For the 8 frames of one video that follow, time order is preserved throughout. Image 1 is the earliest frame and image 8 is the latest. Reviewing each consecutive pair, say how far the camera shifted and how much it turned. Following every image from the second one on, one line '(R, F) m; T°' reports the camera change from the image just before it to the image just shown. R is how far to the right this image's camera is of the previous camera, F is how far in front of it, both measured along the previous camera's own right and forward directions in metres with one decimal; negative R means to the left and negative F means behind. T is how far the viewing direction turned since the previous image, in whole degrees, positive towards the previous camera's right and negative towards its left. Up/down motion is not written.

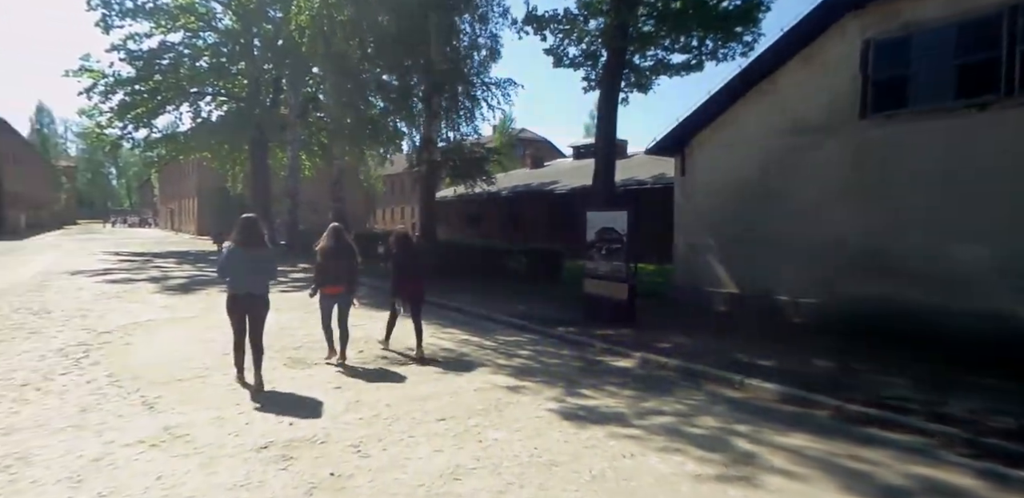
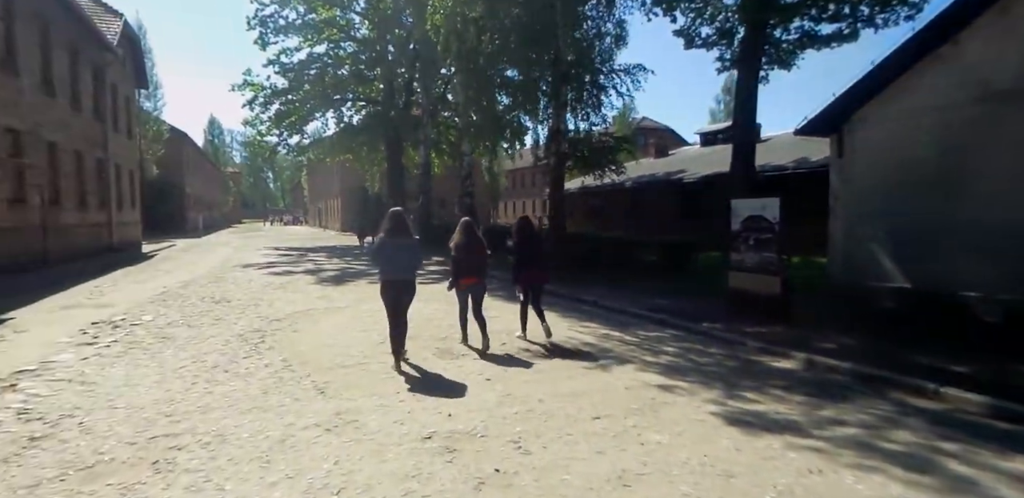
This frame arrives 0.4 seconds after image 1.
(-0.4, +0.2) m; -12°
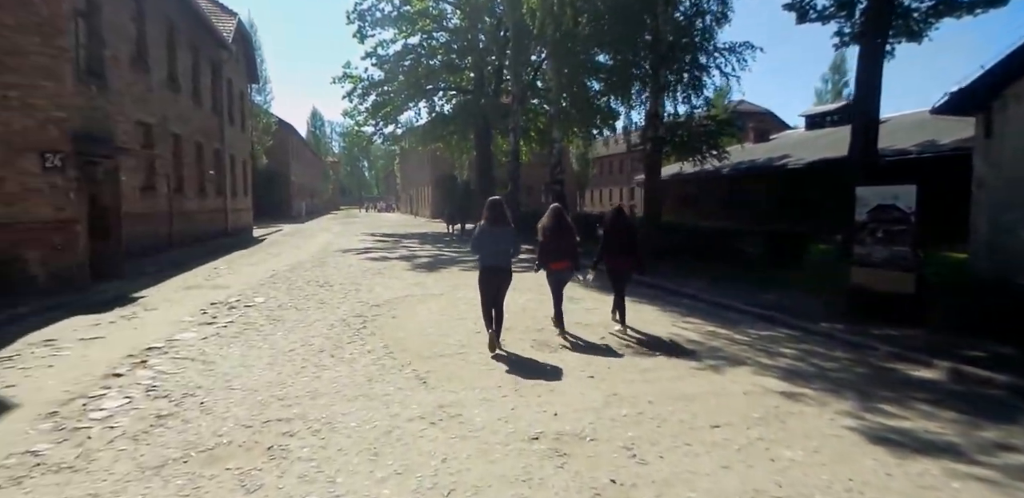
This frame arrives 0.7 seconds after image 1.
(-0.2, +0.3) m; -9°
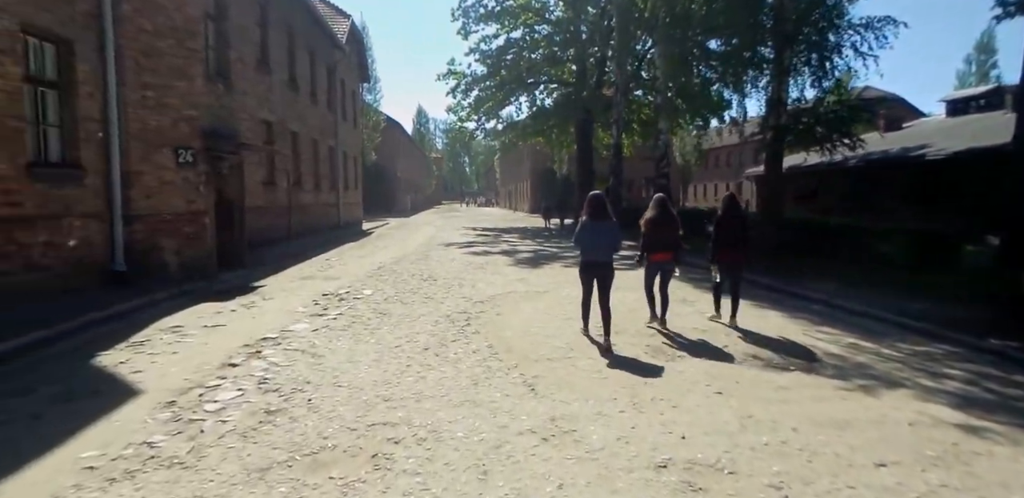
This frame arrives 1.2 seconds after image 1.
(-0.2, +0.5) m; -10°
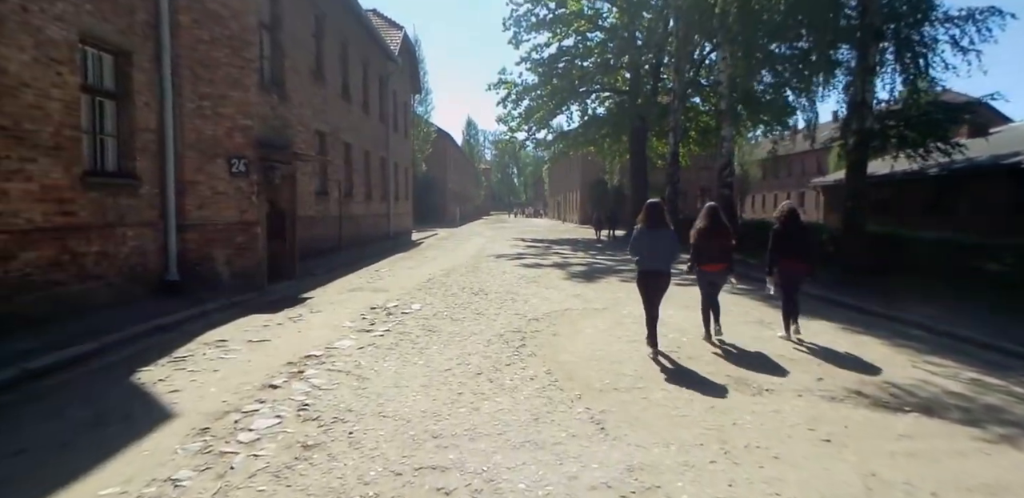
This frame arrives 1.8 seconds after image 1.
(-0.2, +0.6) m; -5°
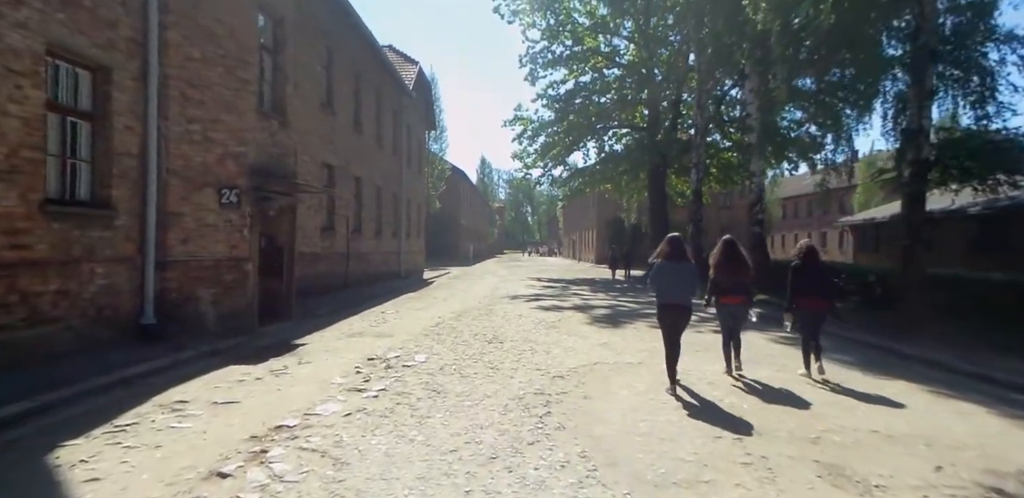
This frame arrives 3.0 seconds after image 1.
(-0.1, +1.2) m; -1°
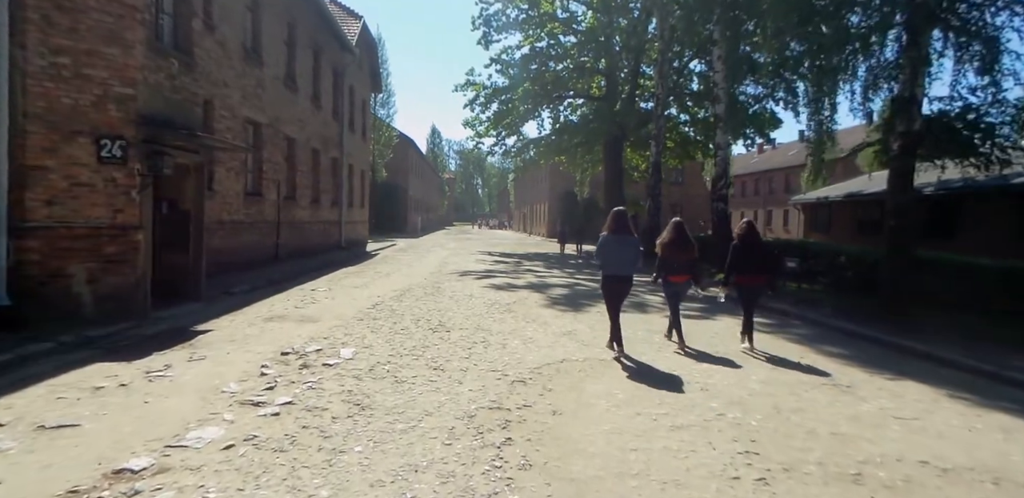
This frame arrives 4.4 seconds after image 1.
(0.0, +1.4) m; +5°
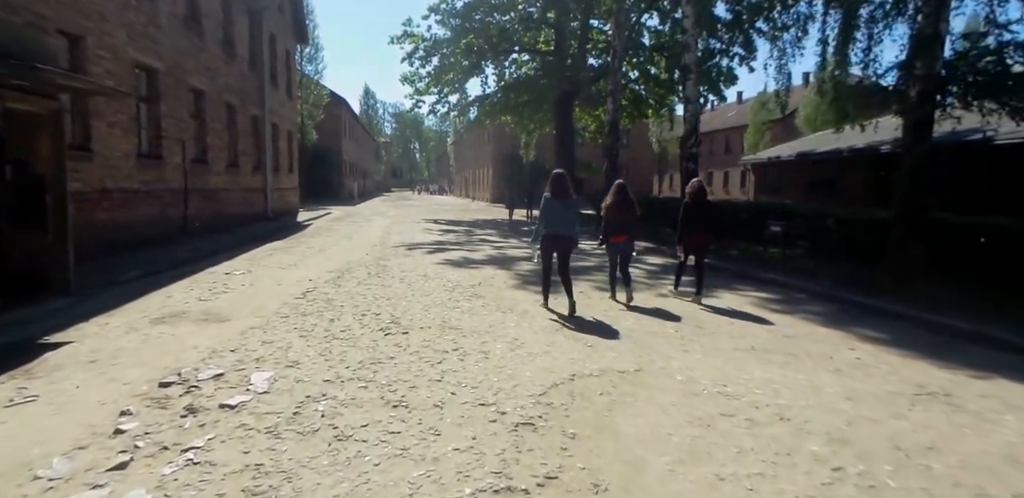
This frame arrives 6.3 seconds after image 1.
(-0.4, +1.9) m; +6°
